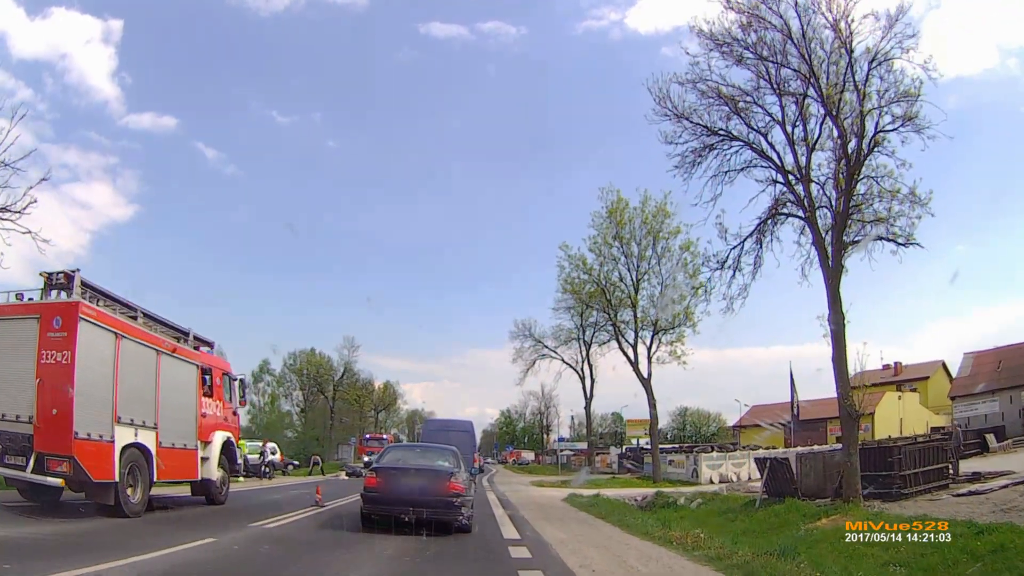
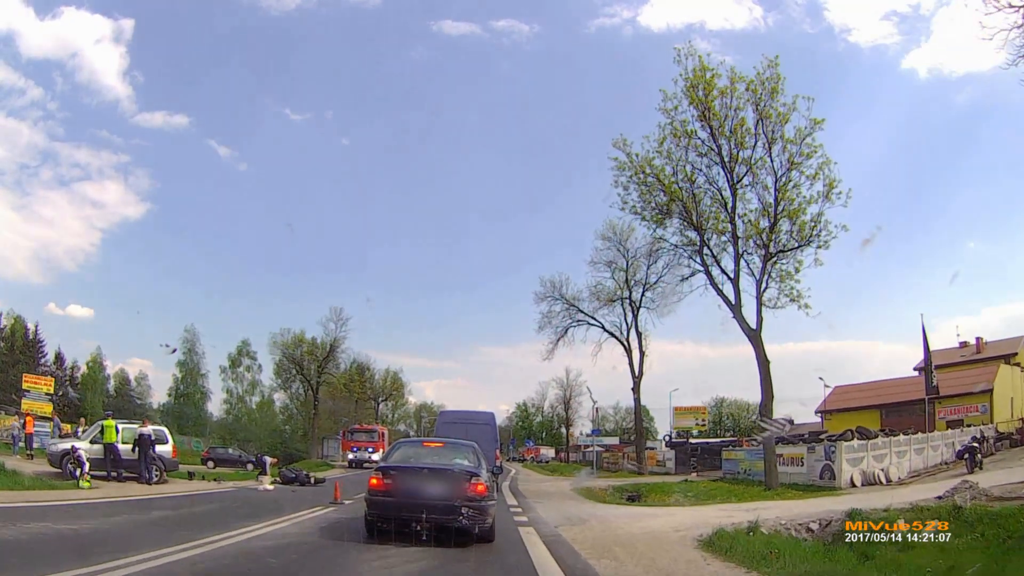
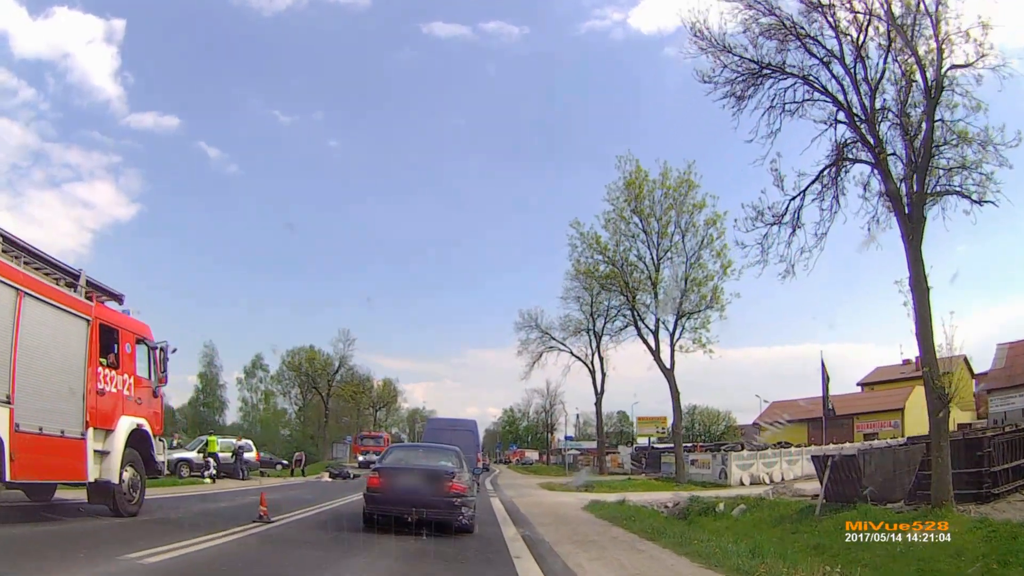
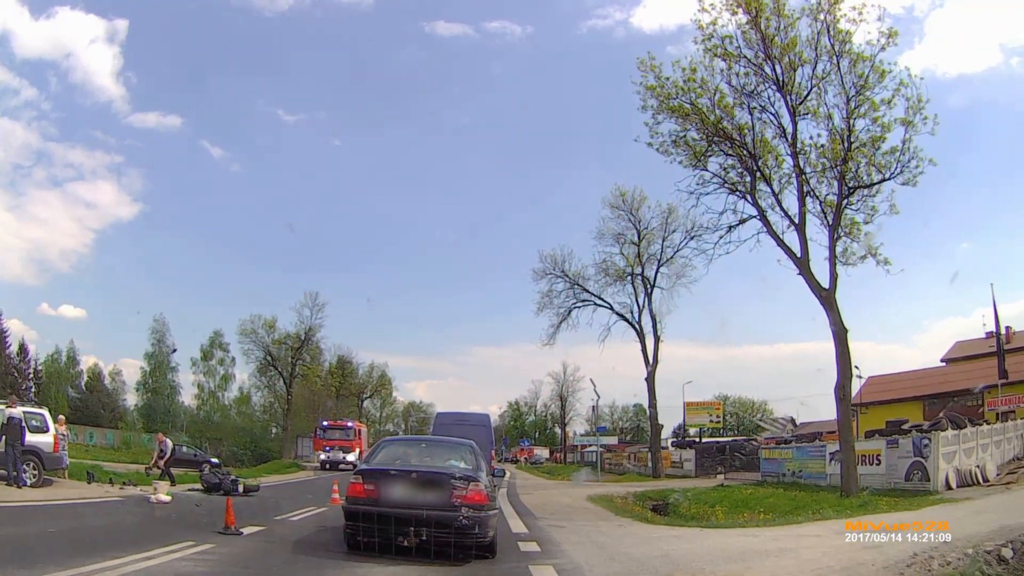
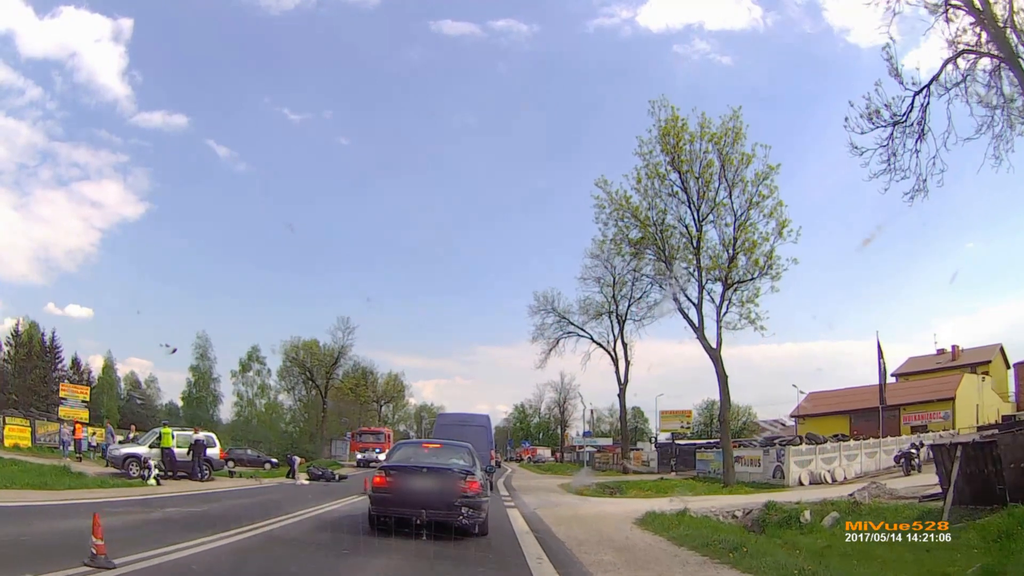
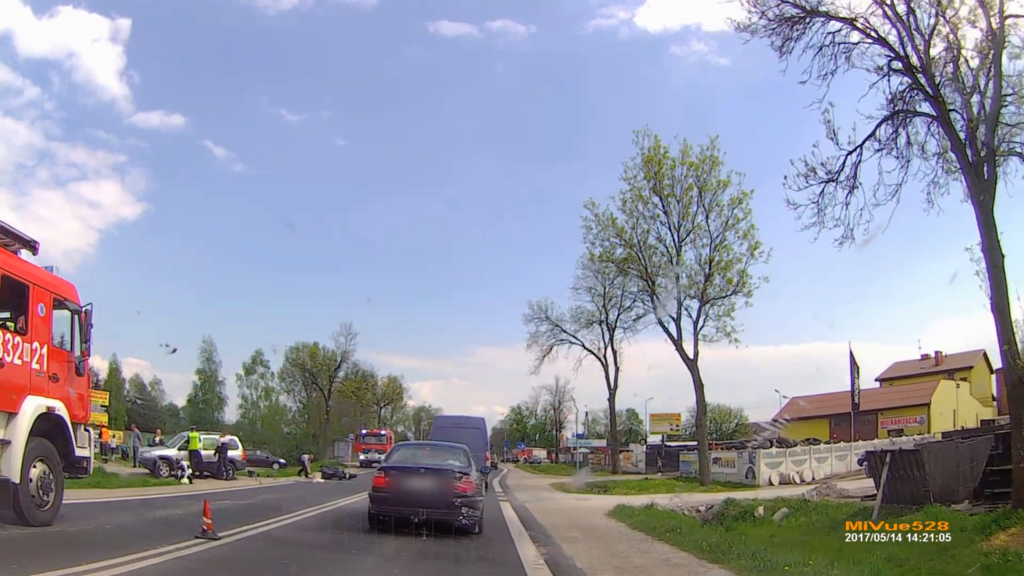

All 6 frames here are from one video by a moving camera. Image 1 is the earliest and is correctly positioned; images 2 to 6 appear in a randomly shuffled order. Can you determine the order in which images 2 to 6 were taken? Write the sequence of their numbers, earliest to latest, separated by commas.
3, 6, 5, 2, 4
